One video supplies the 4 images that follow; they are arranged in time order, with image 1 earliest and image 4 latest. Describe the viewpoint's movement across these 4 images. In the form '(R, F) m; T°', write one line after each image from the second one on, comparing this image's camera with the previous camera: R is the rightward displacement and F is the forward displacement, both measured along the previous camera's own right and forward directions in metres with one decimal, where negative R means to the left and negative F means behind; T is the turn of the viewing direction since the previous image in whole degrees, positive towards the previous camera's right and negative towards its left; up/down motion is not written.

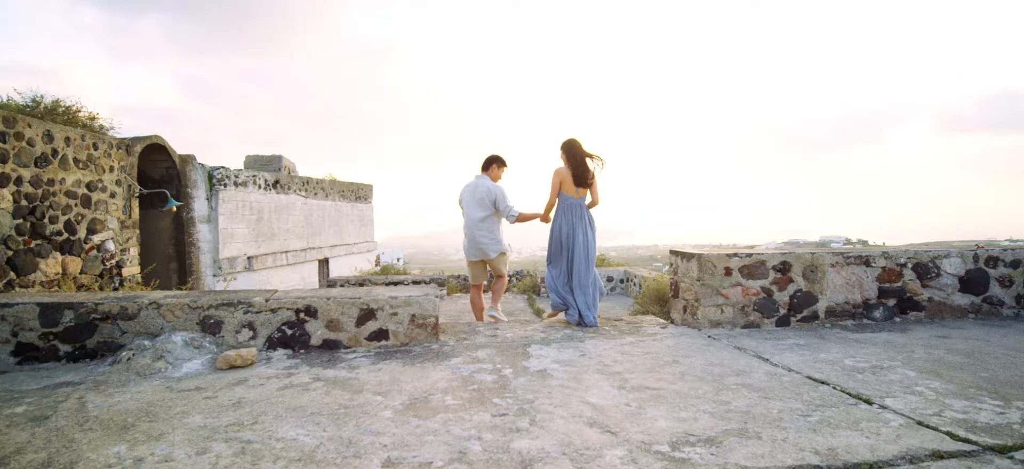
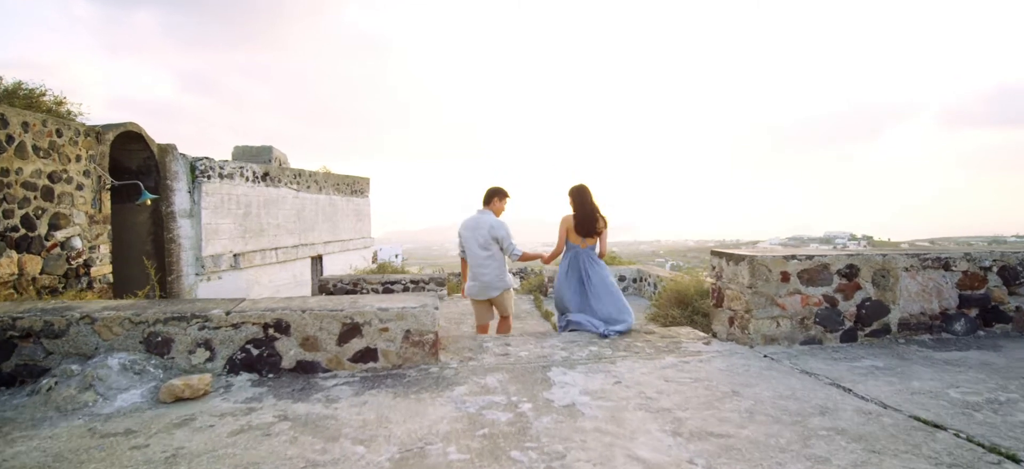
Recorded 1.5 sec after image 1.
(-0.1, +0.7) m; 0°
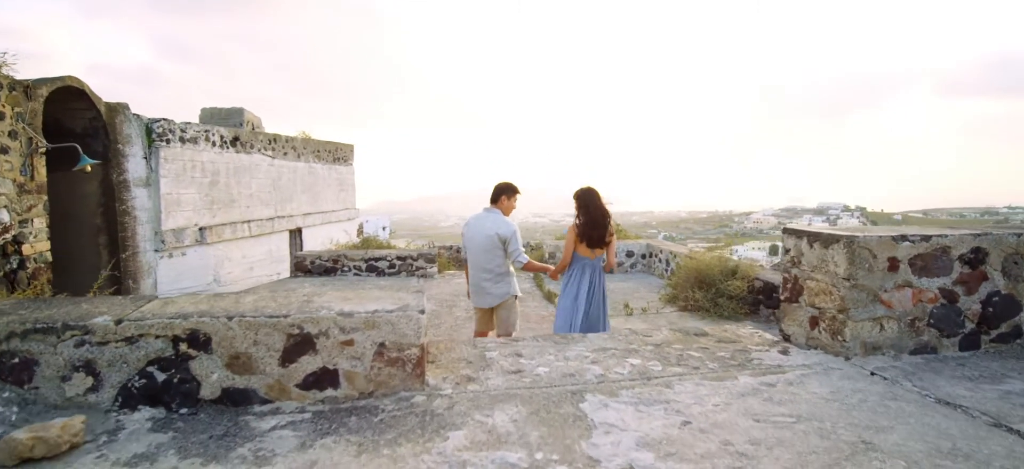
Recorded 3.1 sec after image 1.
(-0.1, +0.9) m; +1°
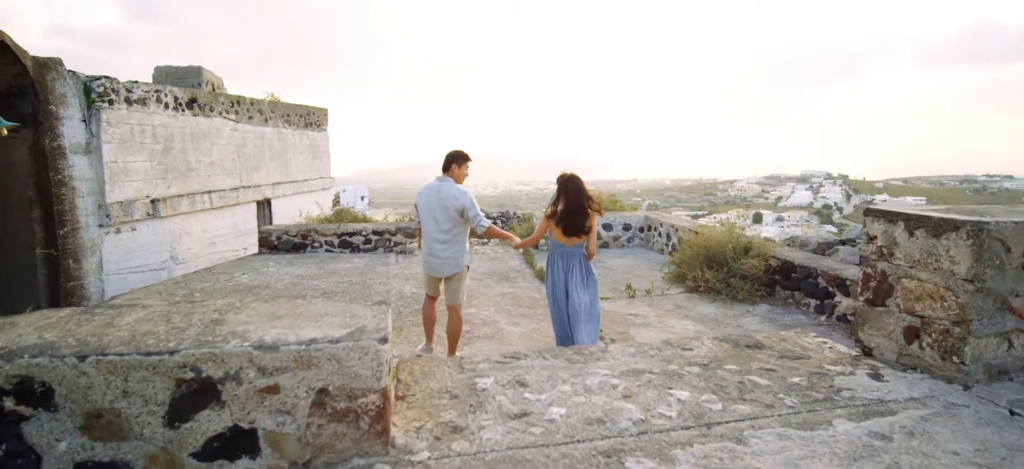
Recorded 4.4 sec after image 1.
(-0.1, +0.7) m; +2°
